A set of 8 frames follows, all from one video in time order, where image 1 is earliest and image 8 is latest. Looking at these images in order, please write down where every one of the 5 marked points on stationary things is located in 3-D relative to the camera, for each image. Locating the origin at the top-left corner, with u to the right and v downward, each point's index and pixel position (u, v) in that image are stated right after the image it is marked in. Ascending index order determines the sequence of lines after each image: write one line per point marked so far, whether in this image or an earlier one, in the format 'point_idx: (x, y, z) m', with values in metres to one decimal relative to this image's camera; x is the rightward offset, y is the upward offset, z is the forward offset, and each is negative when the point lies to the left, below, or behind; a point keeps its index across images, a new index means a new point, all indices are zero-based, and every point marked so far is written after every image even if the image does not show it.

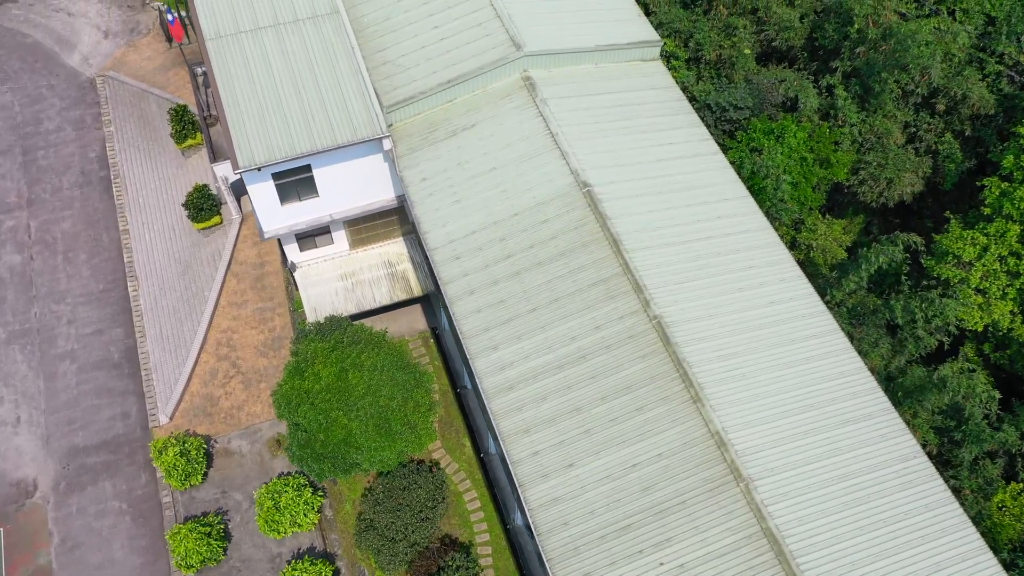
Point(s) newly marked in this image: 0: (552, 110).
0: (+1.0, +4.4, +19.8) m
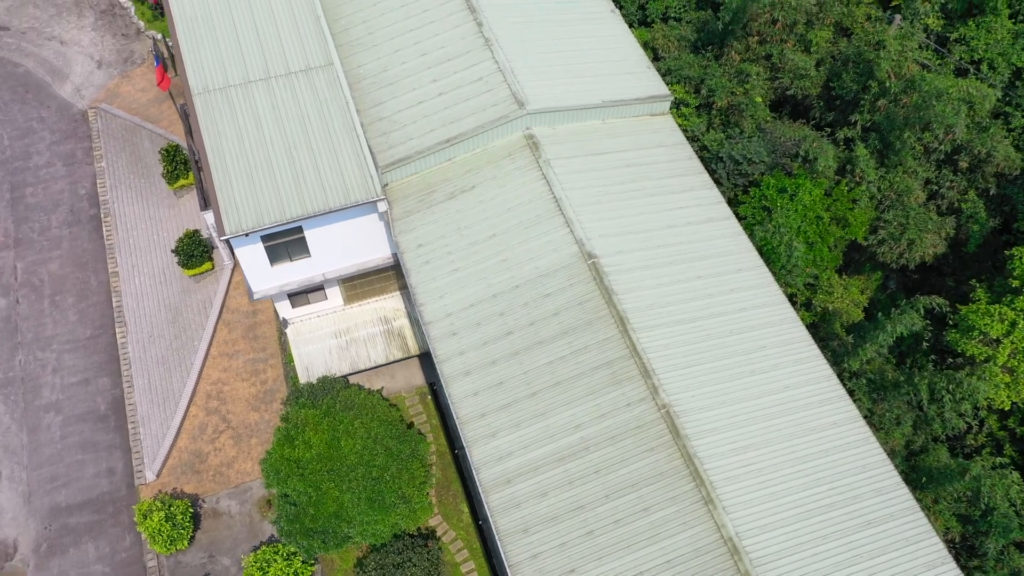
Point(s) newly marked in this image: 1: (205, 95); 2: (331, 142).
0: (+1.0, +2.7, +18.8) m
1: (-7.4, +4.6, +19.7) m
2: (-4.3, +3.5, +19.4) m
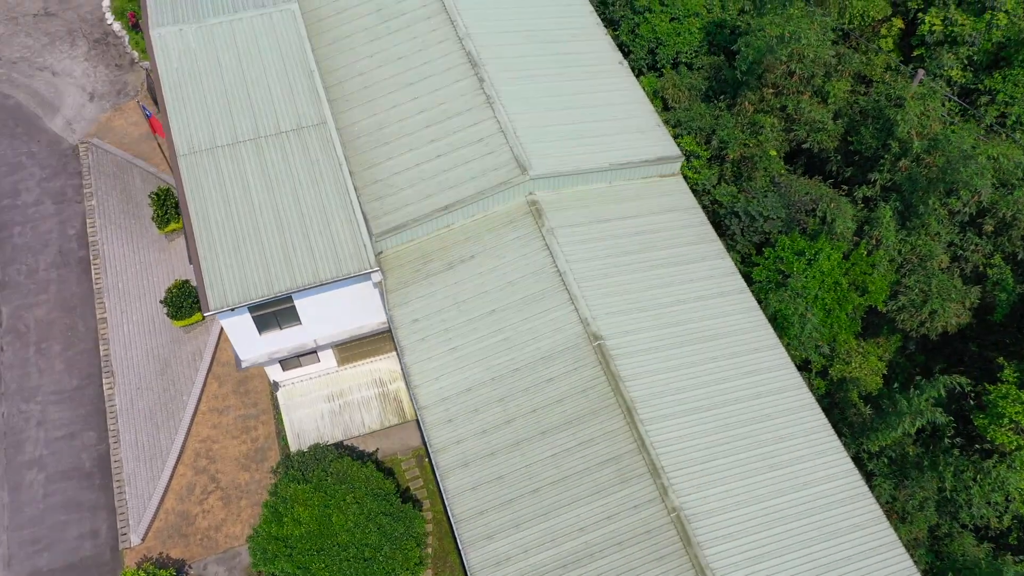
0: (+1.0, +1.0, +17.8) m
1: (-7.4, +3.0, +18.7) m
2: (-4.3, +1.8, +18.4) m
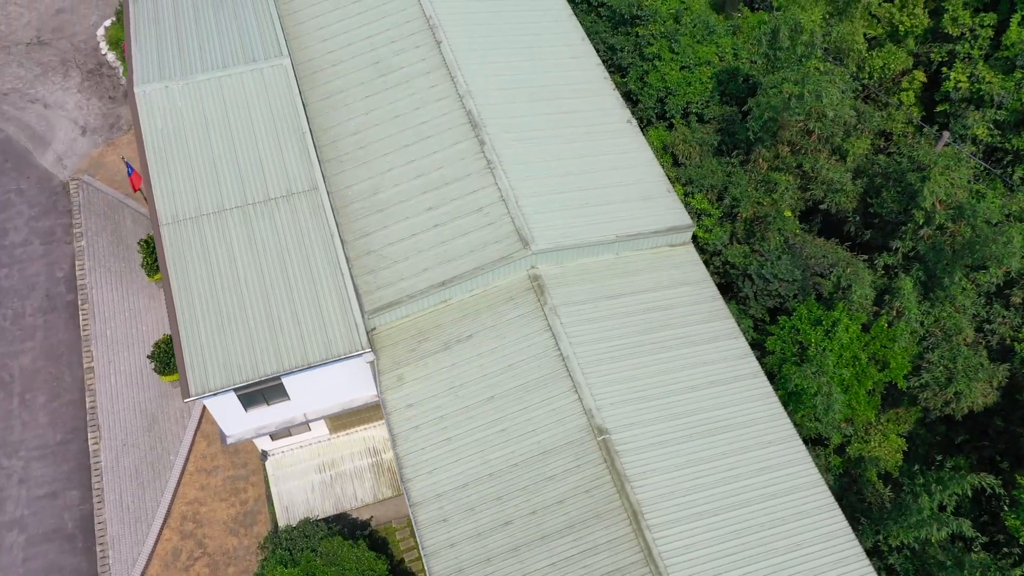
0: (+1.0, -0.7, +16.8) m
1: (-7.3, +1.4, +17.7) m
2: (-4.3, +0.1, +17.4) m
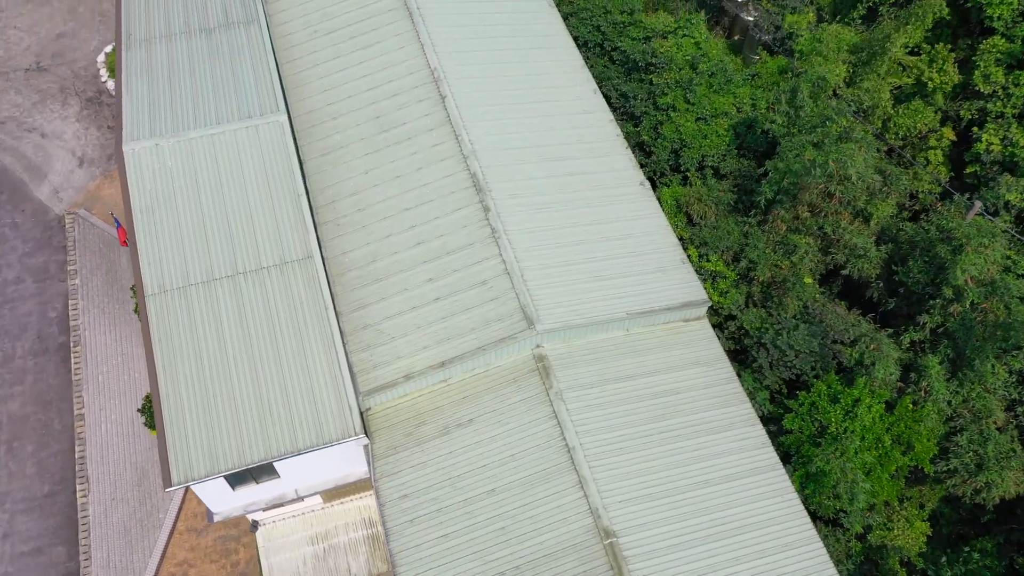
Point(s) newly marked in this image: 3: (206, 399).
0: (+1.1, -2.4, +15.8) m
1: (-7.2, -0.2, +16.8) m
2: (-4.2, -1.4, +16.4) m
3: (-6.0, -2.2, +16.0) m
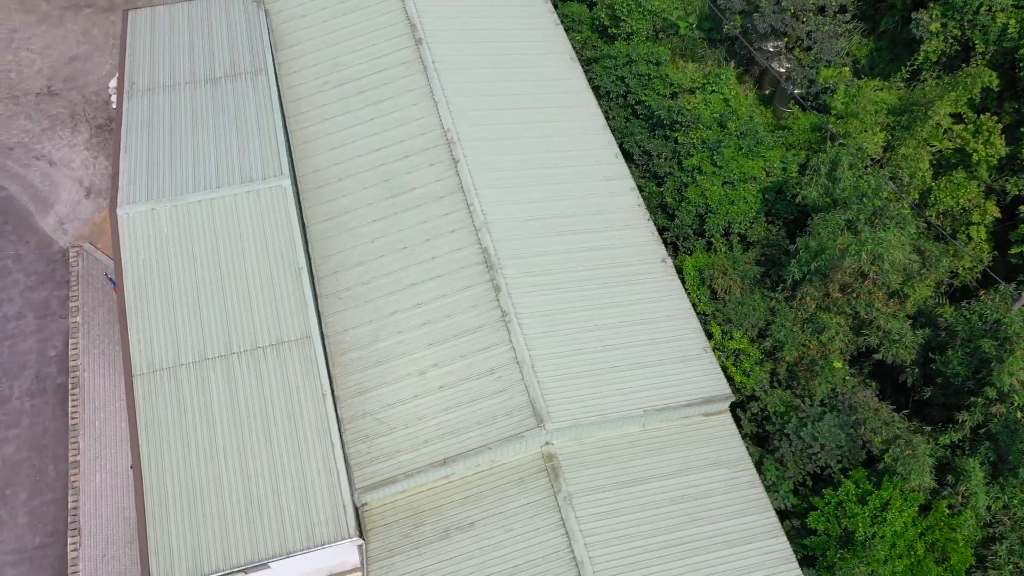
0: (+1.2, -4.2, +14.7) m
1: (-7.1, -1.7, +15.8) m
2: (-4.0, -3.1, +15.4) m
3: (-5.9, -3.8, +15.0) m
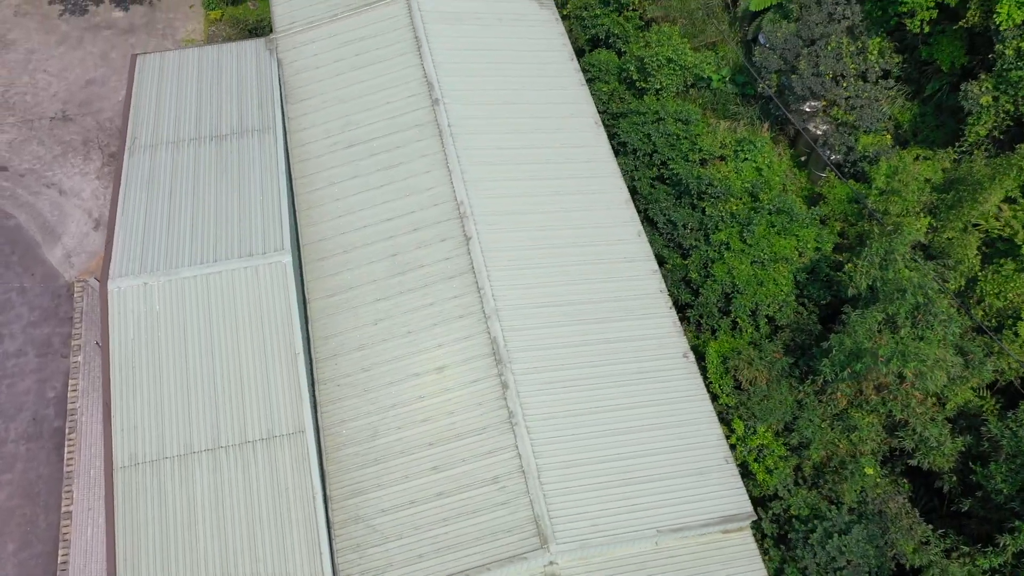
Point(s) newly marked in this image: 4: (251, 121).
0: (+1.1, -6.1, +13.5) m
1: (-7.0, -3.3, +14.9) m
2: (-4.0, -4.8, +14.4) m
3: (-5.9, -5.4, +14.0) m
4: (-6.3, +4.0, +19.7) m
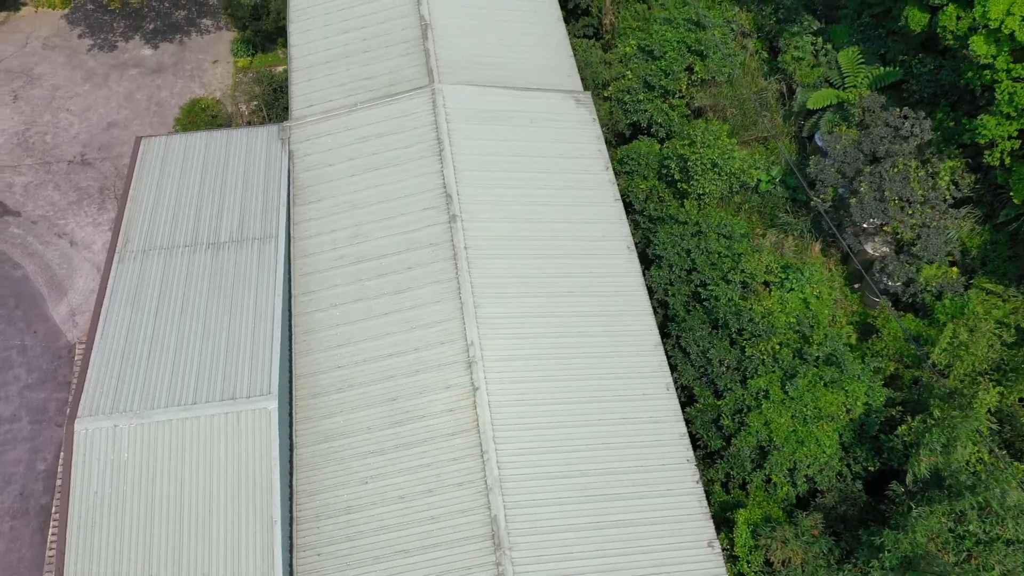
0: (+0.8, -9.2, +11.6) m
1: (-7.1, -5.9, +13.3) m
2: (-4.3, -7.6, +12.7) m
3: (-6.2, -8.1, +12.4) m
4: (-5.8, +1.3, +18.2) m
